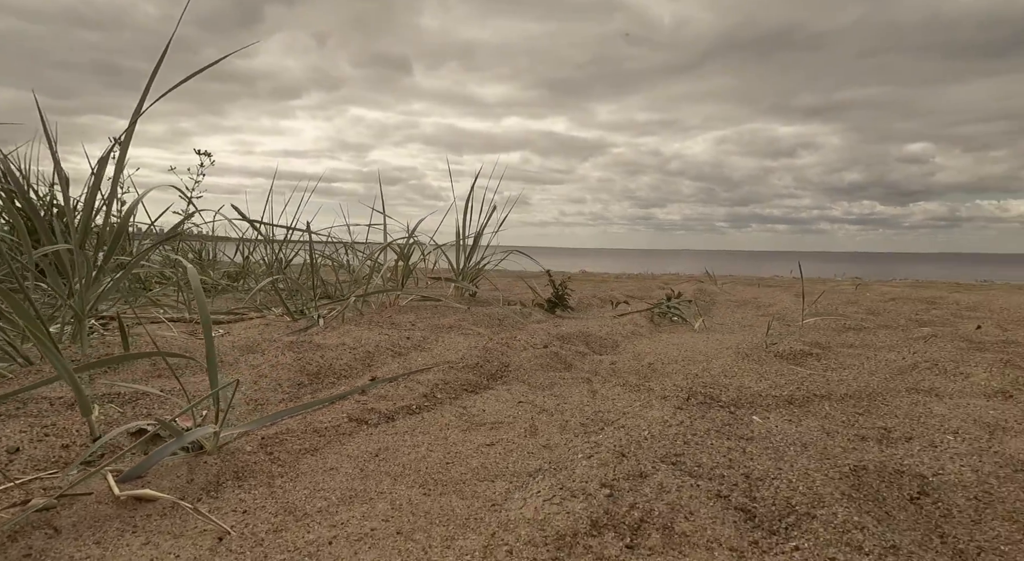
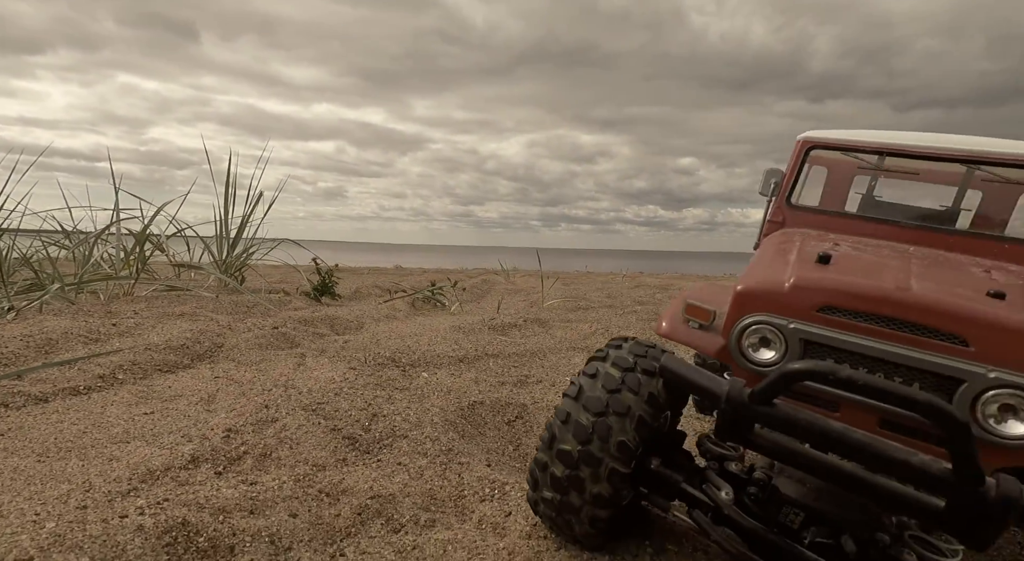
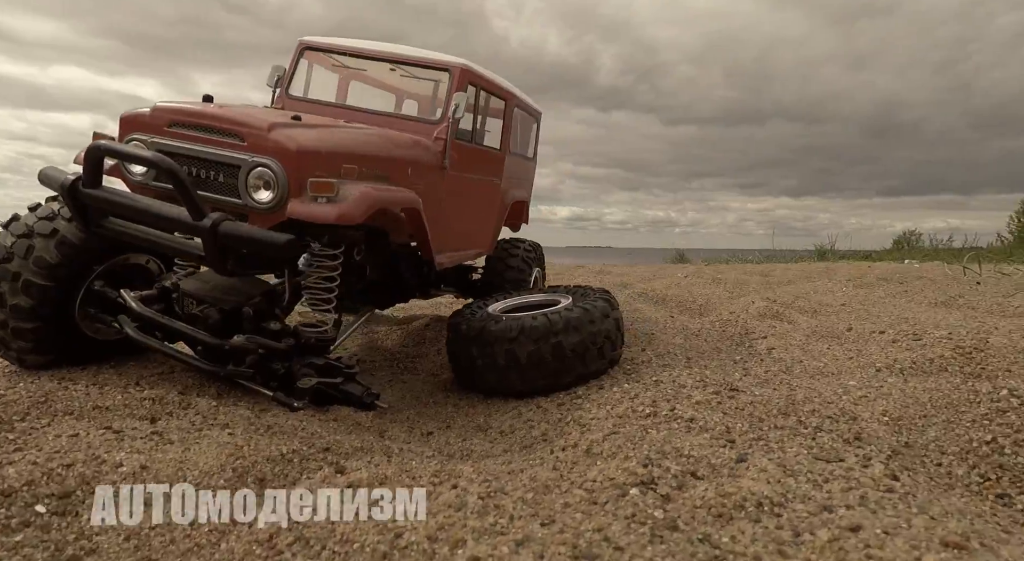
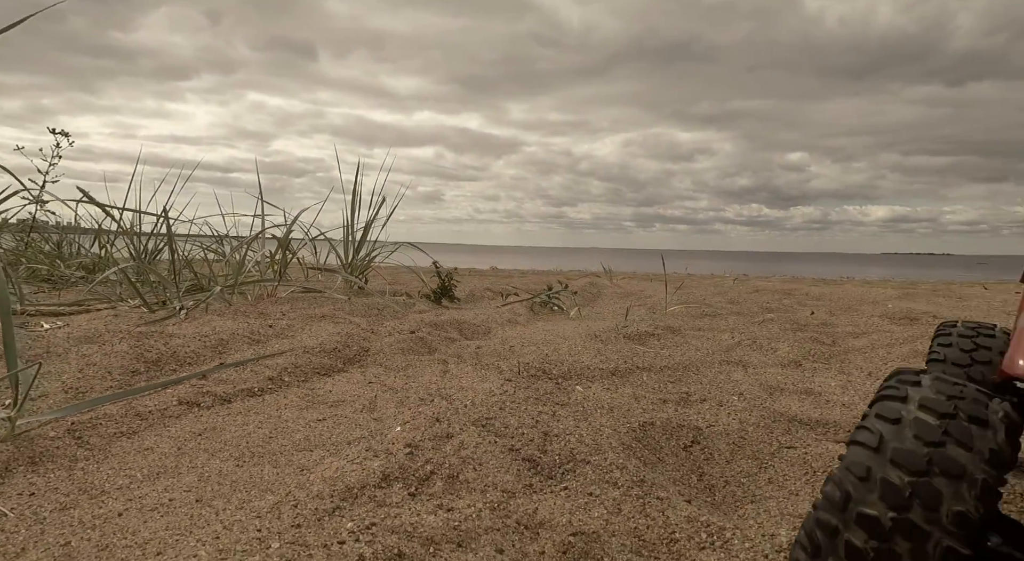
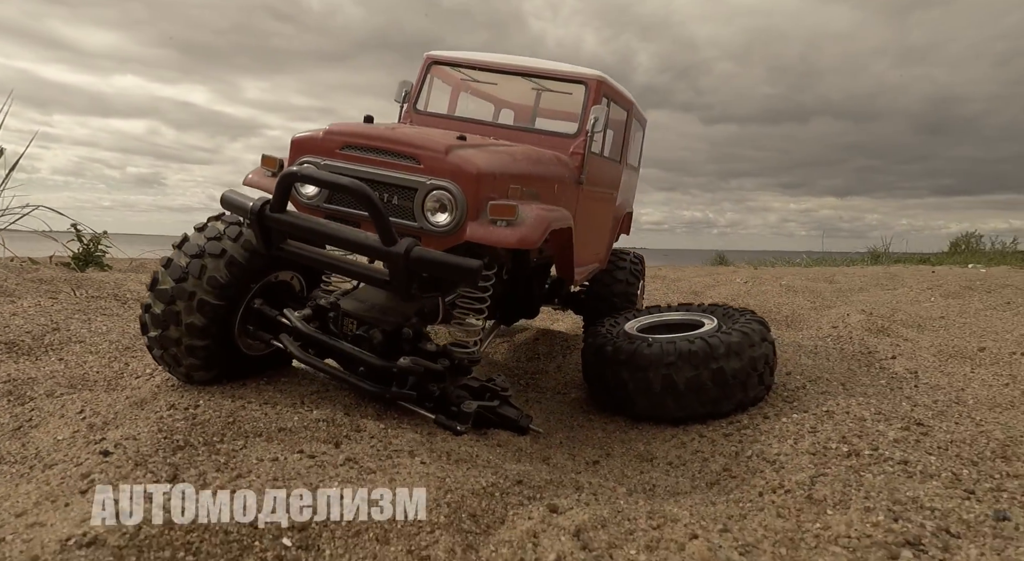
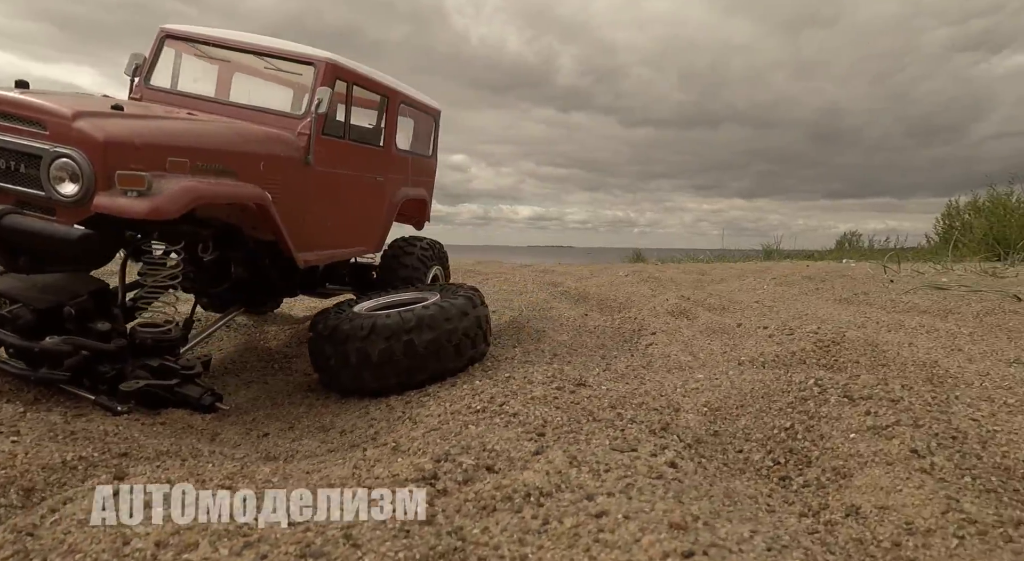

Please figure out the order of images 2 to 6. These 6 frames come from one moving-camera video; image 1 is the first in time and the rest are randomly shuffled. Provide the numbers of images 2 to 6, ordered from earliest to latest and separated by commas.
4, 2, 5, 3, 6
